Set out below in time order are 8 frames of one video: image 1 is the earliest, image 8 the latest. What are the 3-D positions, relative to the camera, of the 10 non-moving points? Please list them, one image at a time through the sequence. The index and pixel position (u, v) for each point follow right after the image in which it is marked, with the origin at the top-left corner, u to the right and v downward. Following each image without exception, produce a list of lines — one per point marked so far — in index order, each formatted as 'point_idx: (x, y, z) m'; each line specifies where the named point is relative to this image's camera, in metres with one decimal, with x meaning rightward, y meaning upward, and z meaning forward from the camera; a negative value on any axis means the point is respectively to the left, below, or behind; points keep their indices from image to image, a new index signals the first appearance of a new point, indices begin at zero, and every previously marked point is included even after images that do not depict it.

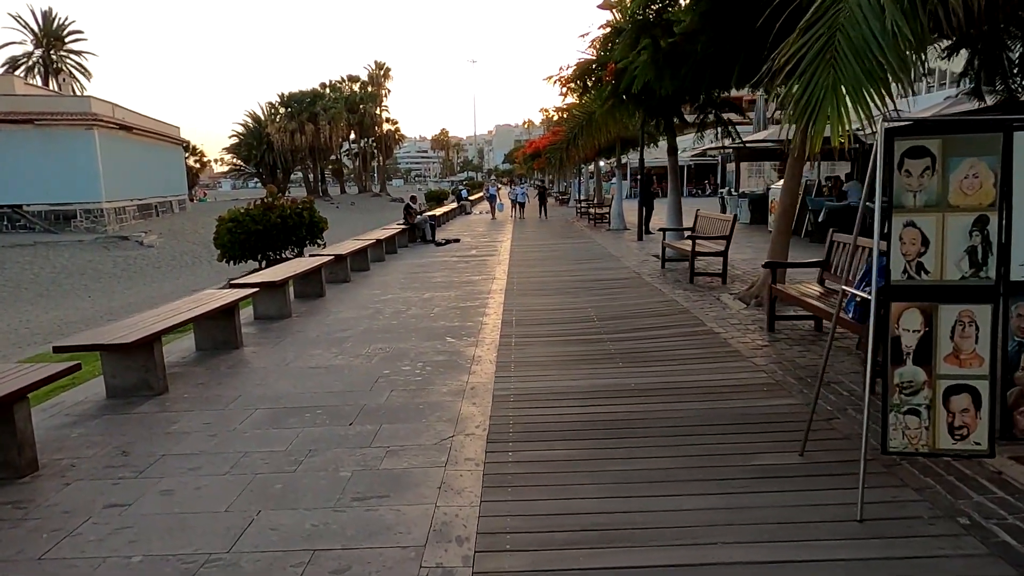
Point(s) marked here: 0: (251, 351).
0: (-2.7, -0.6, +6.8) m
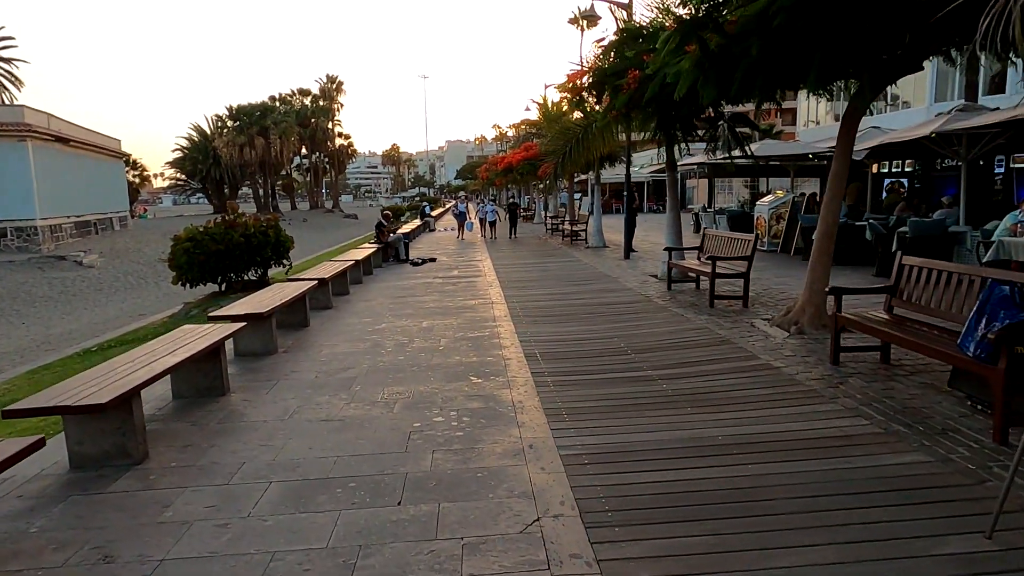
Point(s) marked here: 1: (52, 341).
0: (-2.3, -1.0, +5.7) m
1: (-11.6, -1.3, +16.7) m
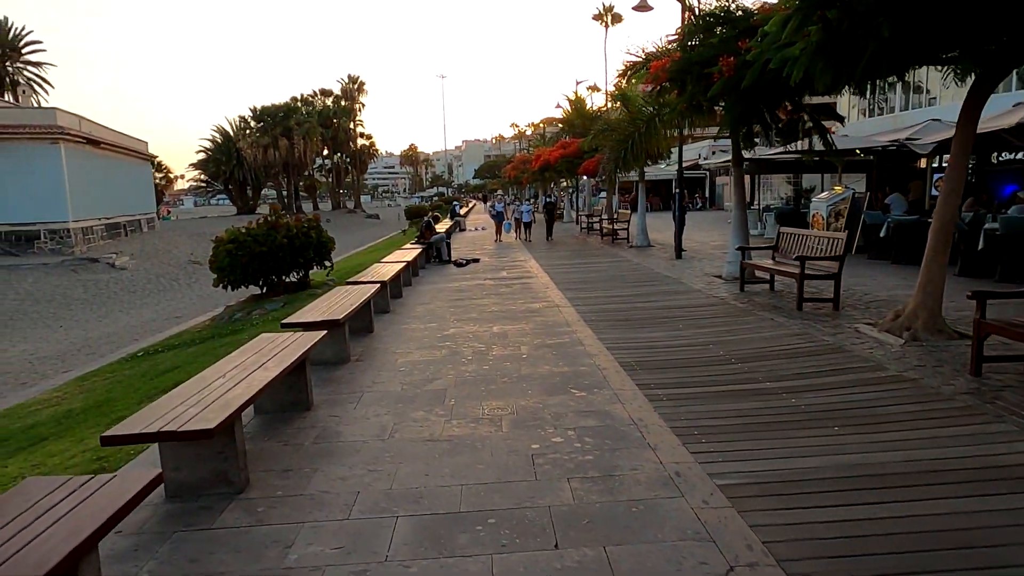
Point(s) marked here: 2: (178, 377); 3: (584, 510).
0: (-1.5, -1.0, +5.3) m
1: (-10.4, -1.4, +16.5) m
2: (-4.1, -1.1, +8.2) m
3: (+0.4, -1.2, +3.5) m
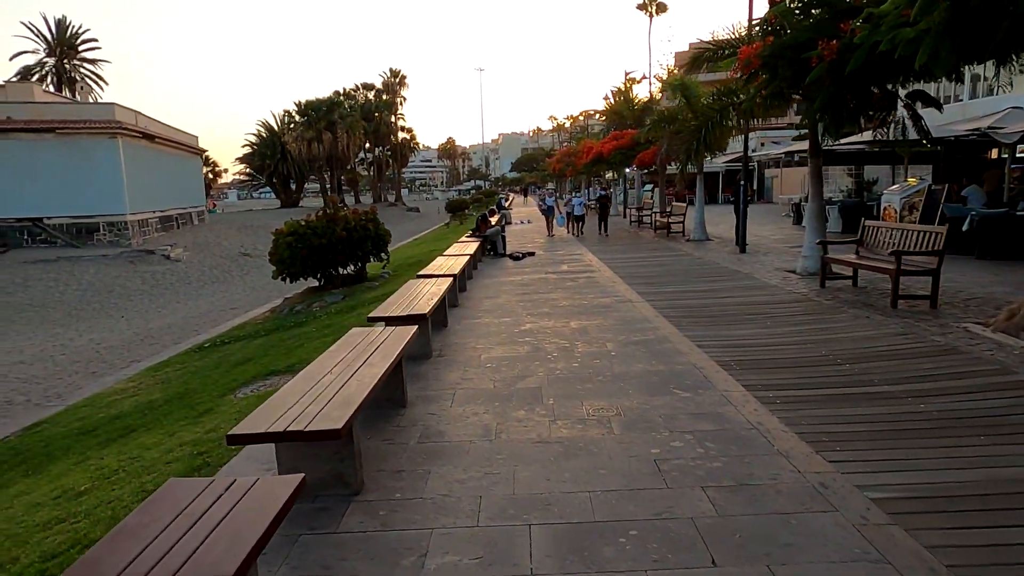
0: (-0.7, -1.0, +5.2) m
1: (-9.0, -1.2, +16.8) m
2: (-3.2, -1.0, +8.2) m
3: (+1.1, -1.2, +3.2) m
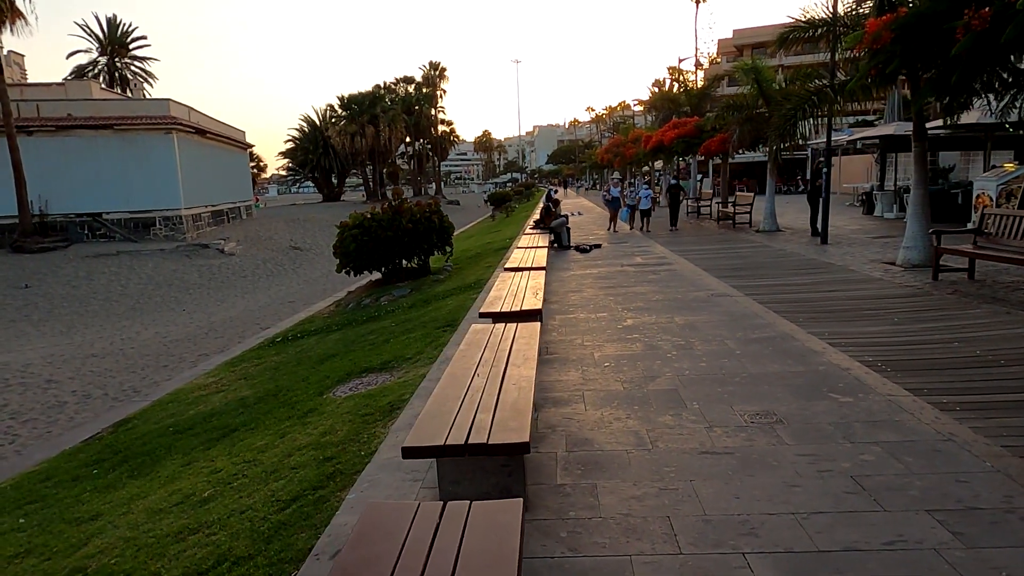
0: (+0.3, -0.9, +4.8) m
1: (-7.4, -1.0, +16.8) m
2: (-2.0, -0.9, +7.9) m
3: (+2.0, -1.1, +2.8) m
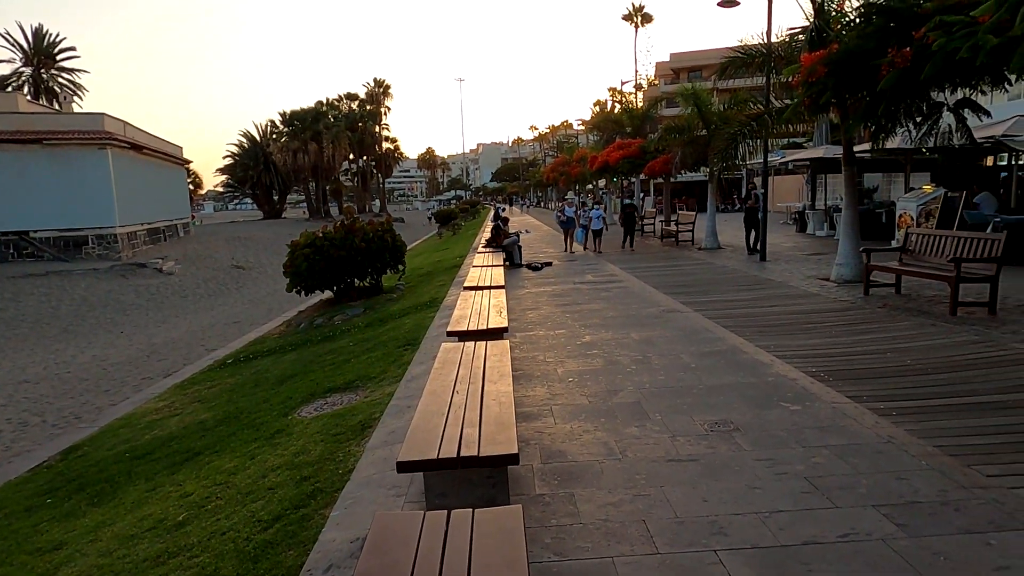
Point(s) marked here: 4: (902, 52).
0: (+0.1, -1.1, +5.0) m
1: (-8.6, -1.5, +16.3) m
2: (-2.5, -1.2, +7.9) m
3: (+2.0, -1.2, +3.1) m
4: (+4.0, +2.4, +6.7) m
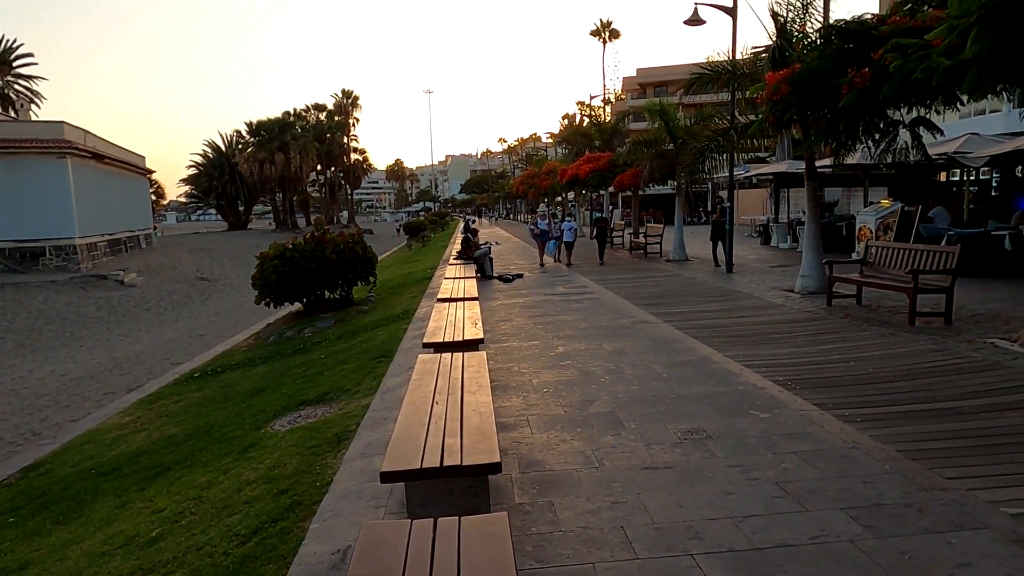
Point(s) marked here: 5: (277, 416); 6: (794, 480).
0: (0.0, -1.1, +5.0) m
1: (-9.3, -1.8, +15.9) m
2: (-2.8, -1.3, +7.8) m
3: (+1.9, -1.3, +3.2) m
4: (+3.7, +2.3, +7.0) m
5: (-2.5, -1.4, +7.0) m
6: (+1.7, -1.2, +4.0) m
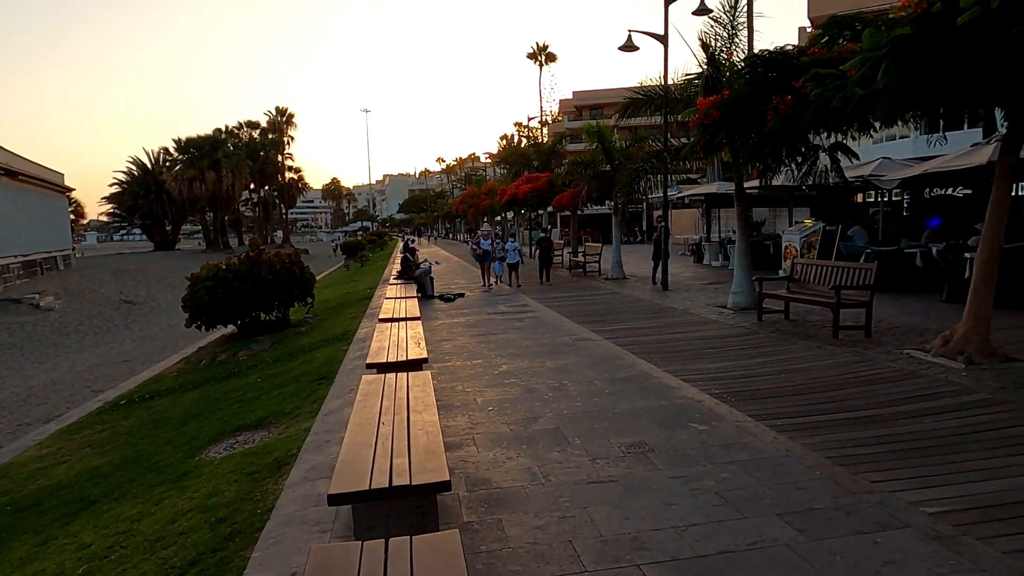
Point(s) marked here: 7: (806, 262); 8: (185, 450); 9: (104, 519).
0: (-0.4, -1.3, +5.0) m
1: (-10.6, -2.4, +15.0) m
2: (-3.4, -1.6, +7.5) m
3: (+1.6, -1.3, +3.4) m
4: (+3.1, +2.1, +7.4) m
5: (-3.1, -1.6, +6.8) m
6: (+1.4, -1.3, +4.2) m
7: (+4.7, +0.4, +10.7) m
8: (-3.3, -1.6, +6.8) m
9: (-3.2, -1.8, +5.2) m
